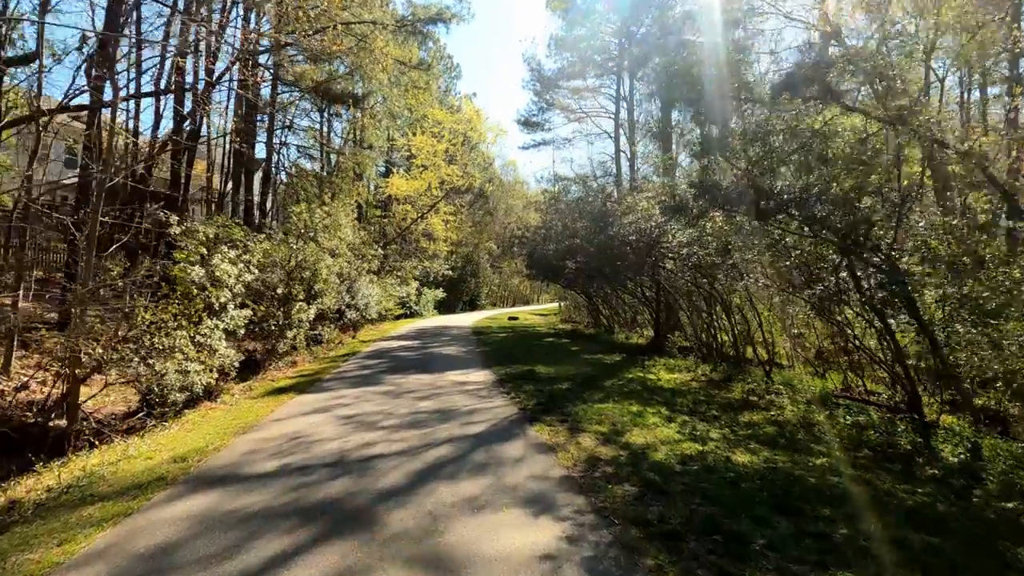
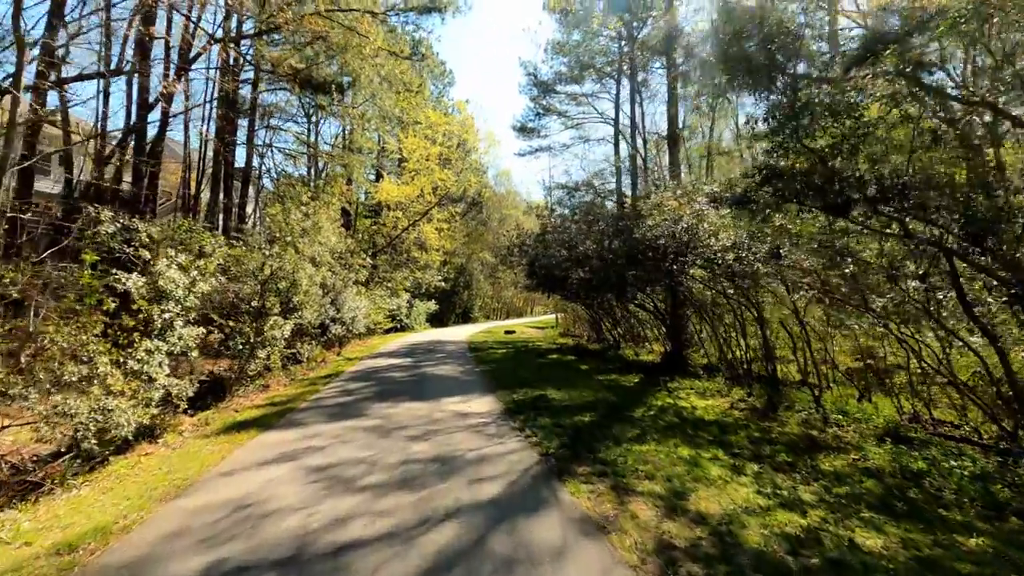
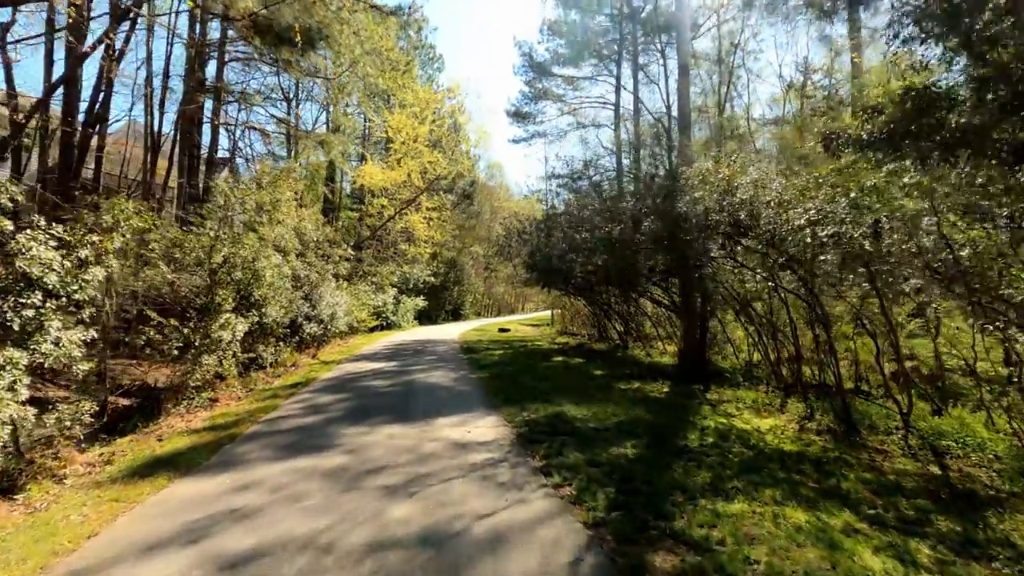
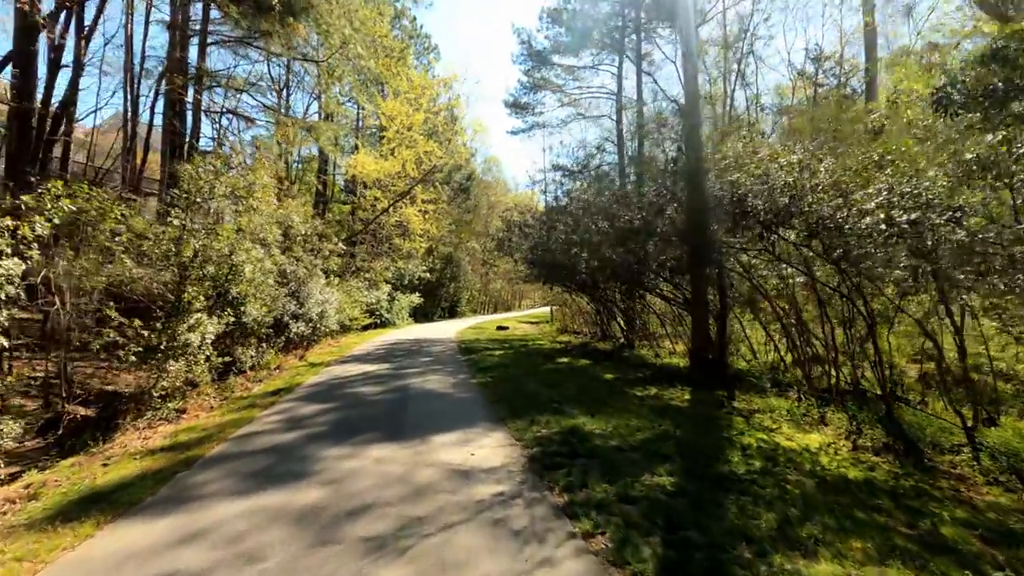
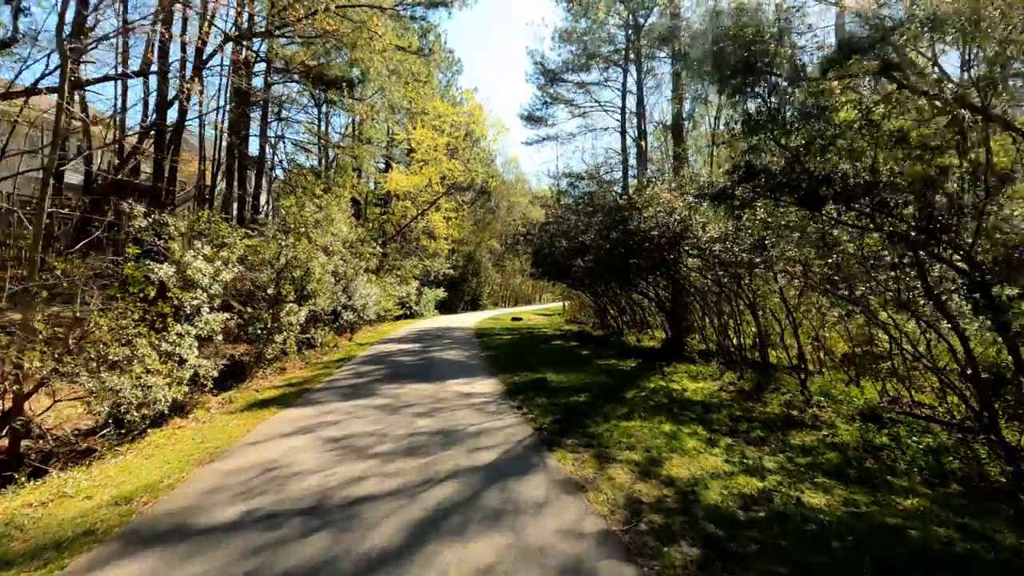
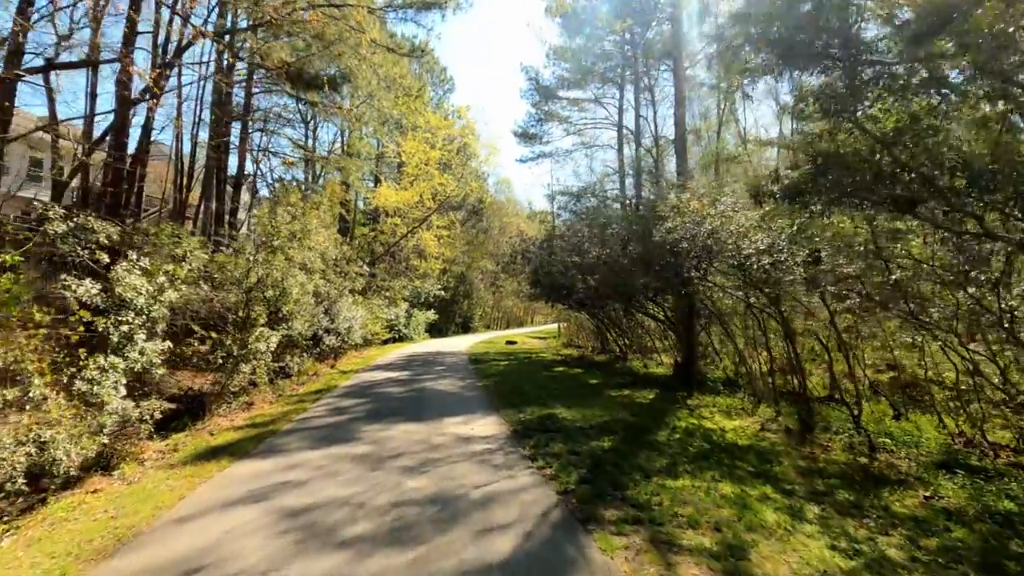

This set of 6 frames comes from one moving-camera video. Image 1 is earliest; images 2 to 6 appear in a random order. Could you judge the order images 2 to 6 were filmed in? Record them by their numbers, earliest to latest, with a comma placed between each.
5, 2, 6, 3, 4
